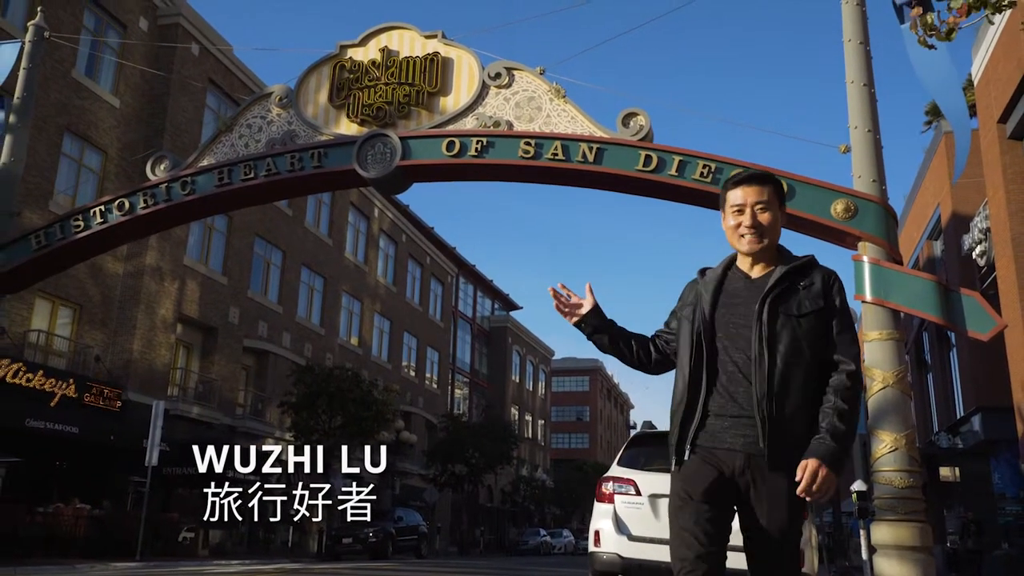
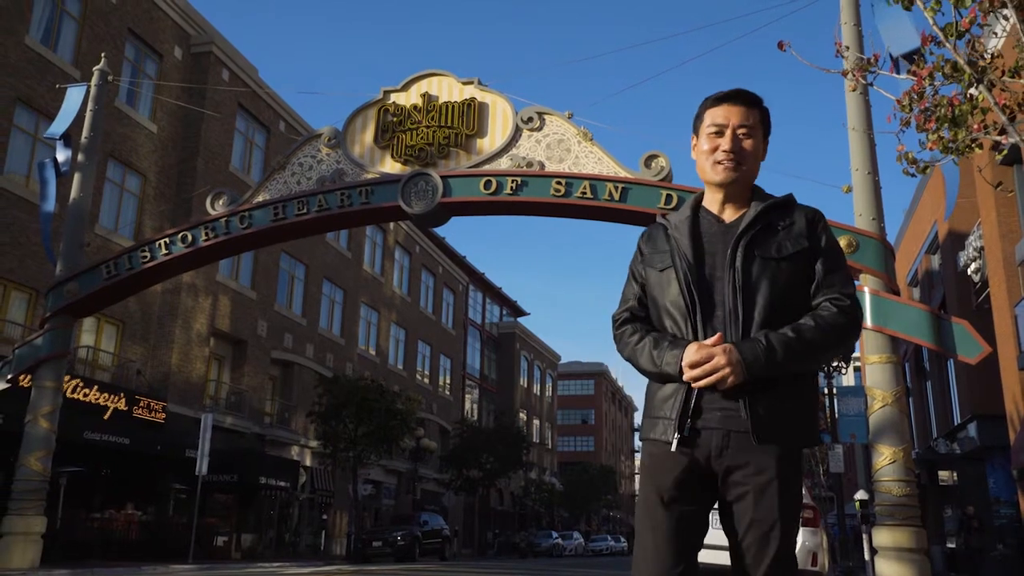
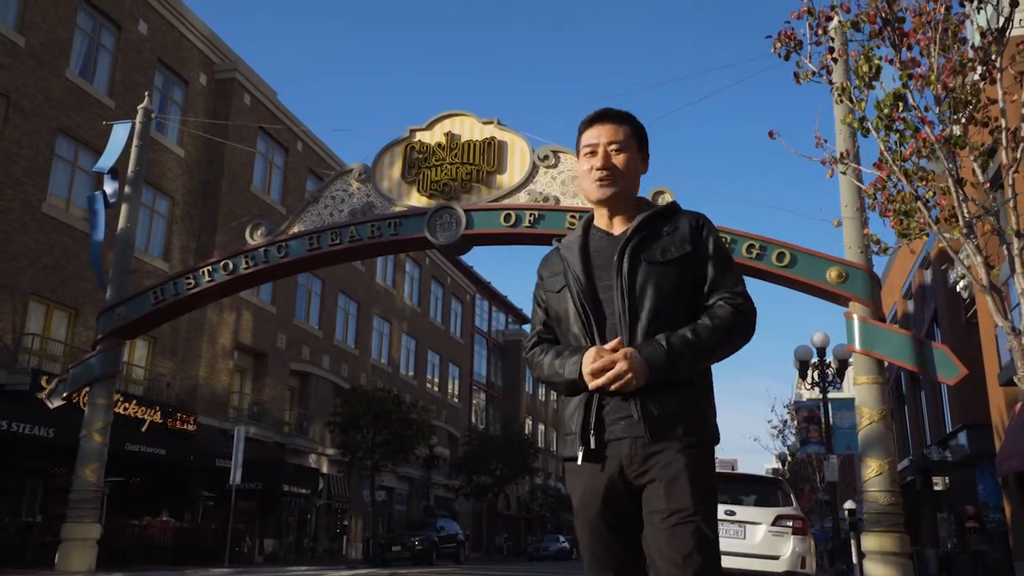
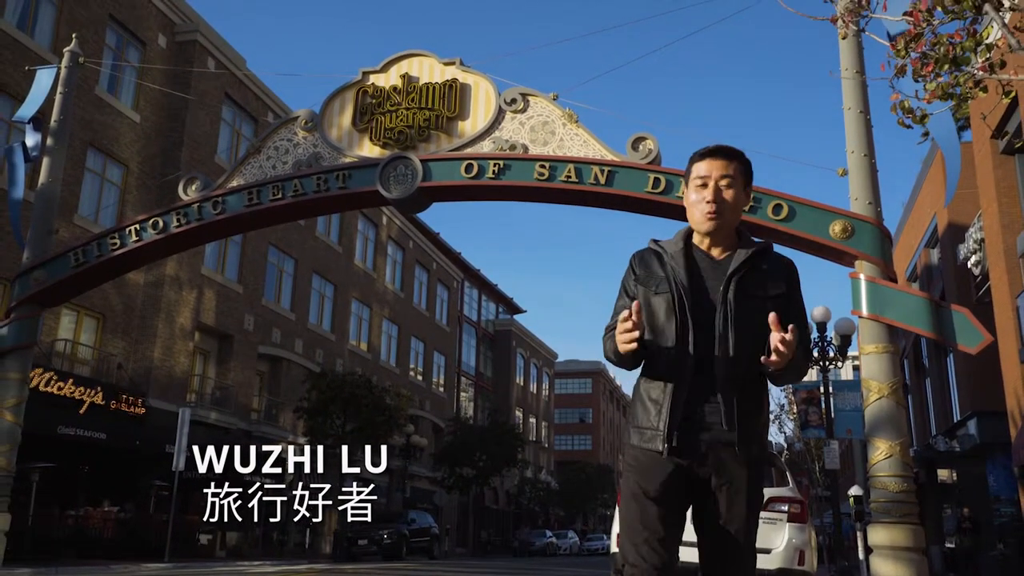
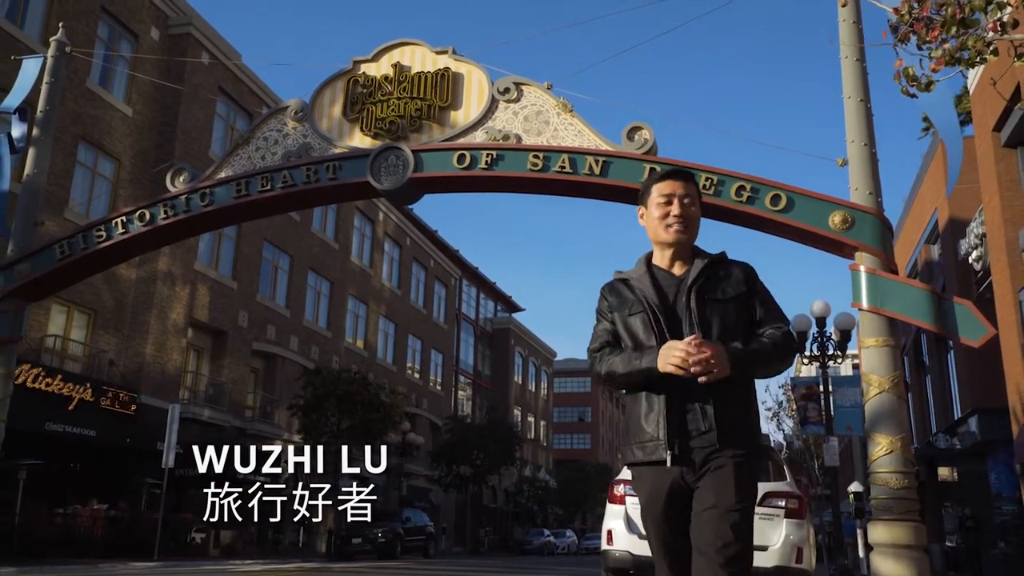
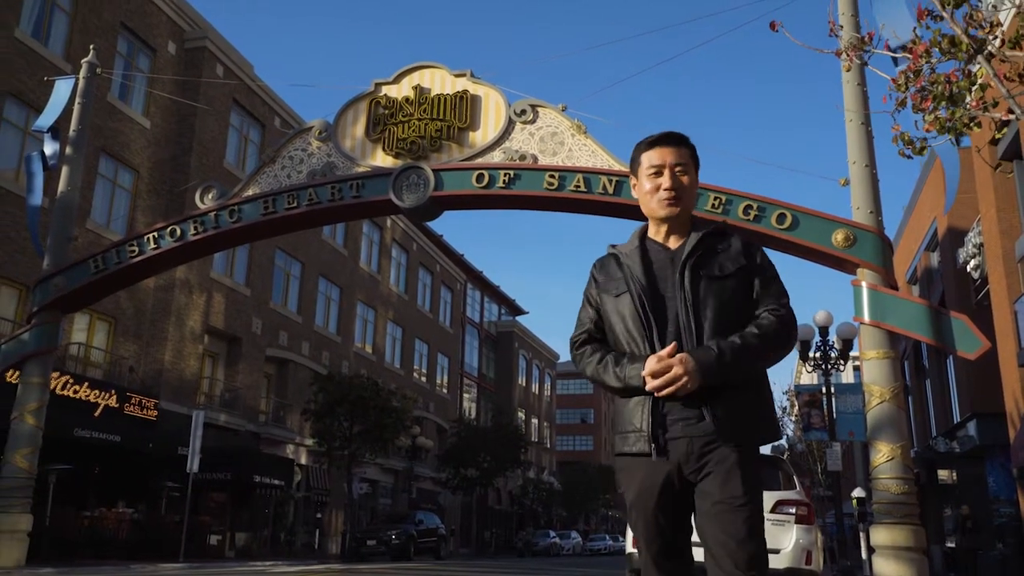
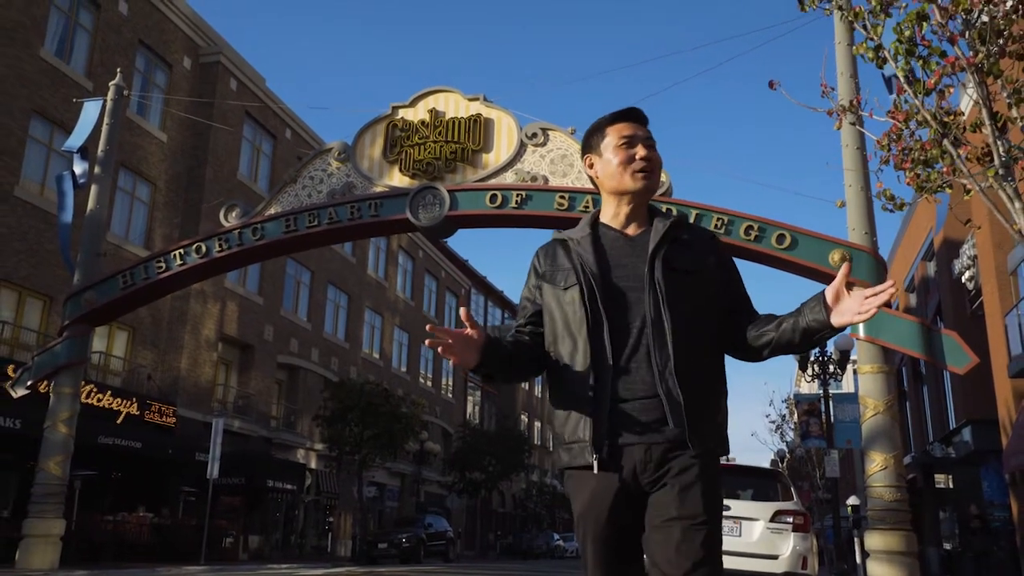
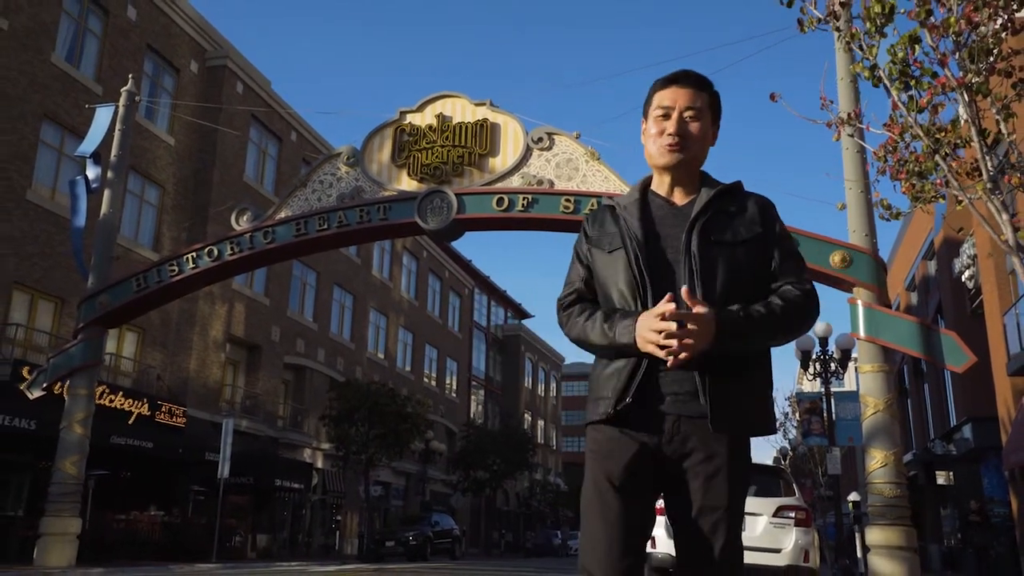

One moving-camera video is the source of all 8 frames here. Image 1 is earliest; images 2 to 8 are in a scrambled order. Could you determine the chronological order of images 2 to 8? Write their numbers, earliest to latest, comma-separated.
5, 4, 6, 2, 7, 8, 3
